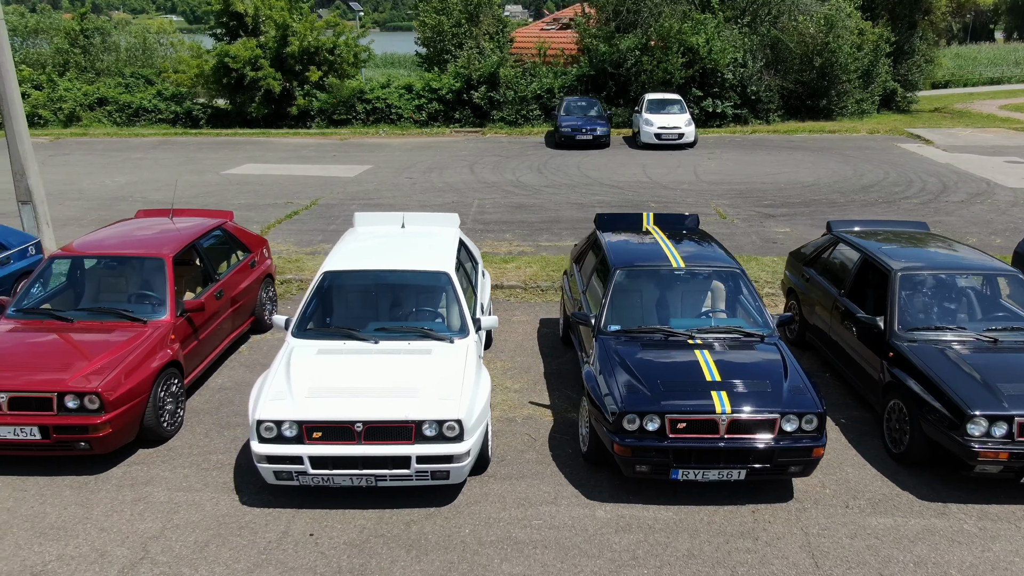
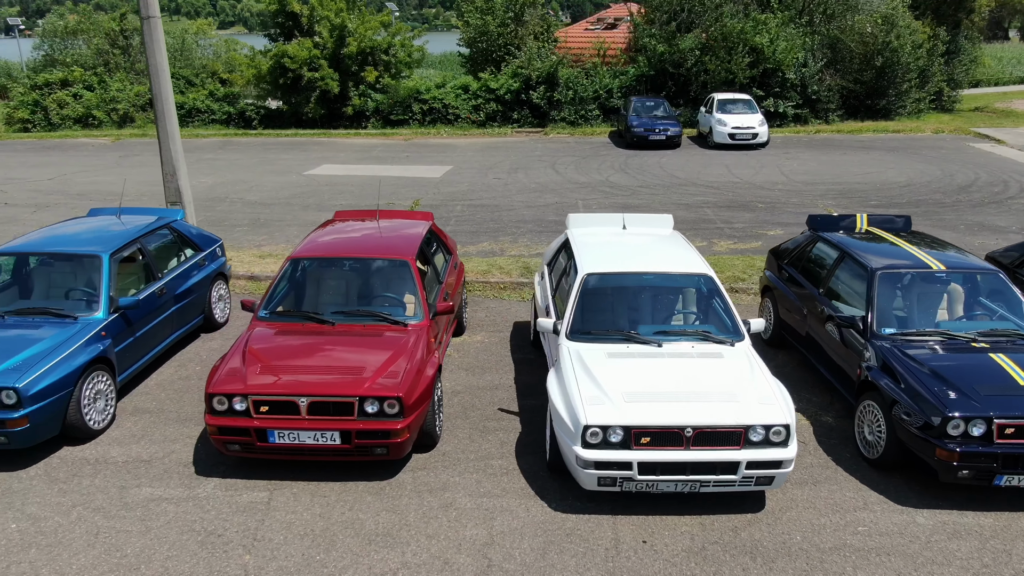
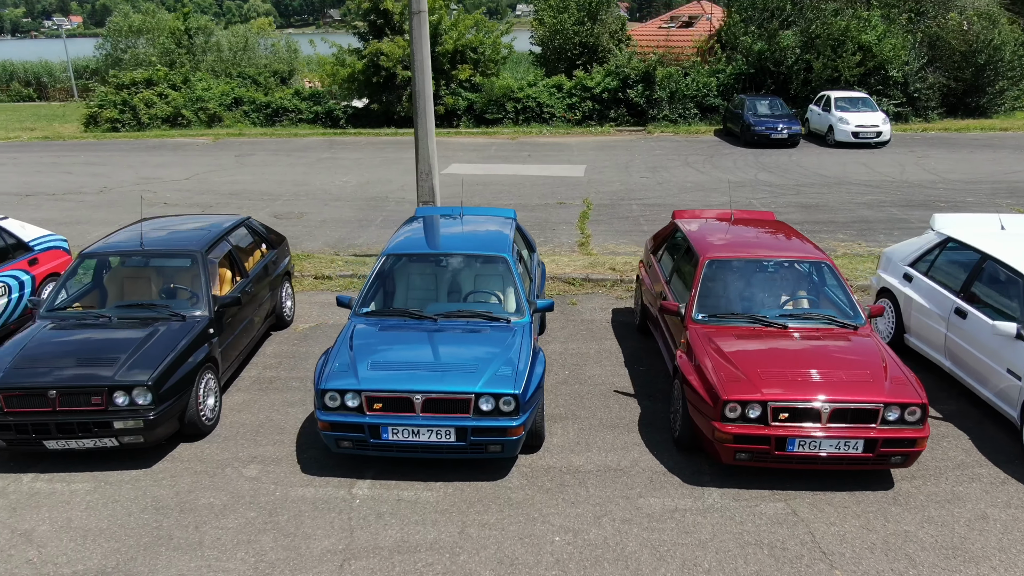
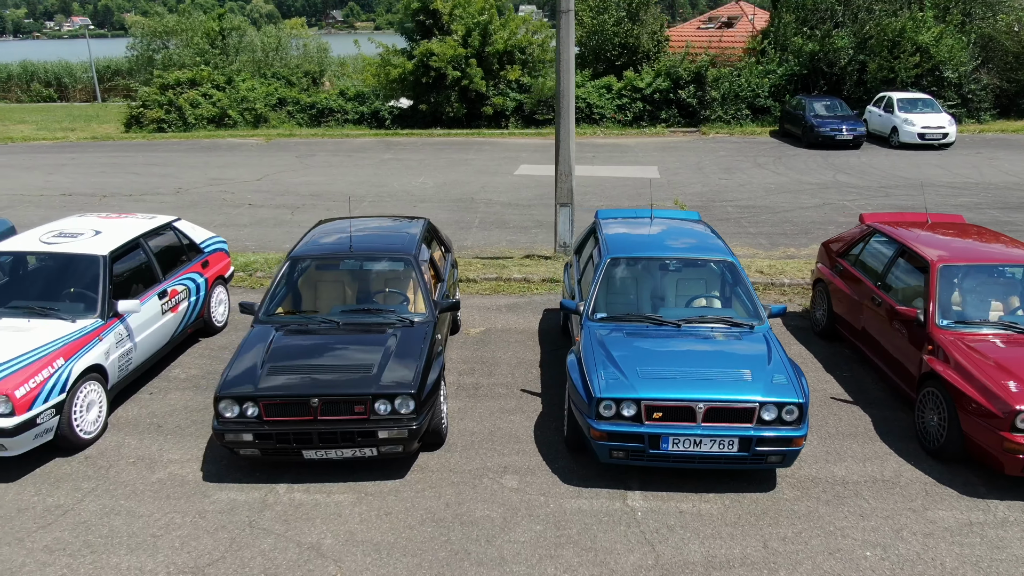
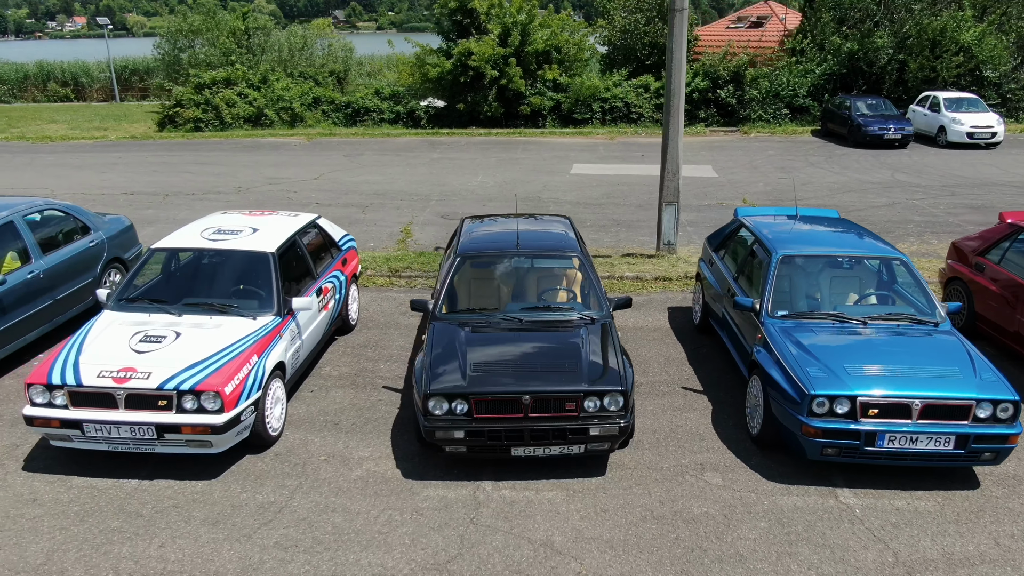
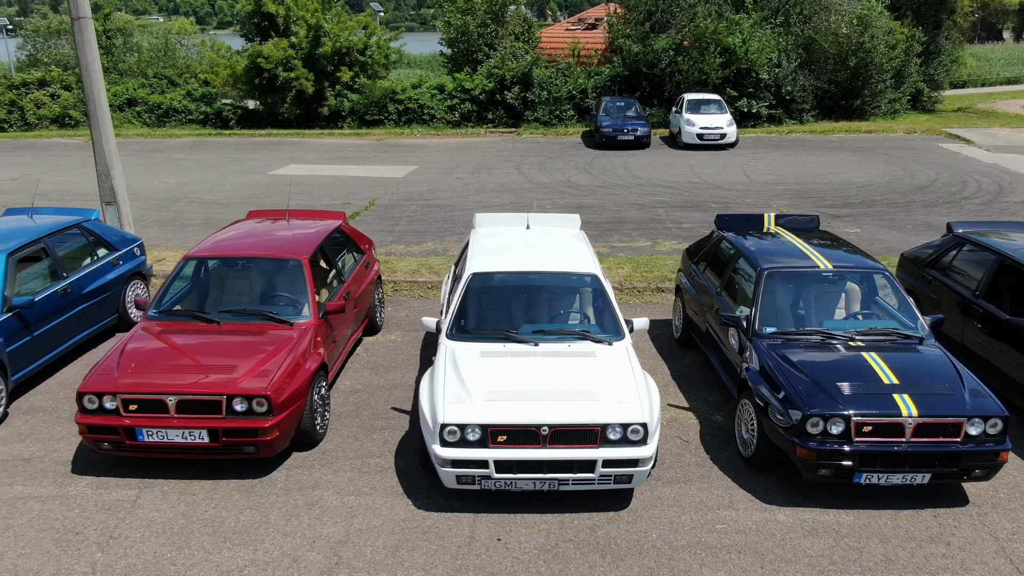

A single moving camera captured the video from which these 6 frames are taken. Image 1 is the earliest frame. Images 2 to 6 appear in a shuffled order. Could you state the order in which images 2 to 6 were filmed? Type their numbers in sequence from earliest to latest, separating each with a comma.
6, 2, 3, 4, 5
